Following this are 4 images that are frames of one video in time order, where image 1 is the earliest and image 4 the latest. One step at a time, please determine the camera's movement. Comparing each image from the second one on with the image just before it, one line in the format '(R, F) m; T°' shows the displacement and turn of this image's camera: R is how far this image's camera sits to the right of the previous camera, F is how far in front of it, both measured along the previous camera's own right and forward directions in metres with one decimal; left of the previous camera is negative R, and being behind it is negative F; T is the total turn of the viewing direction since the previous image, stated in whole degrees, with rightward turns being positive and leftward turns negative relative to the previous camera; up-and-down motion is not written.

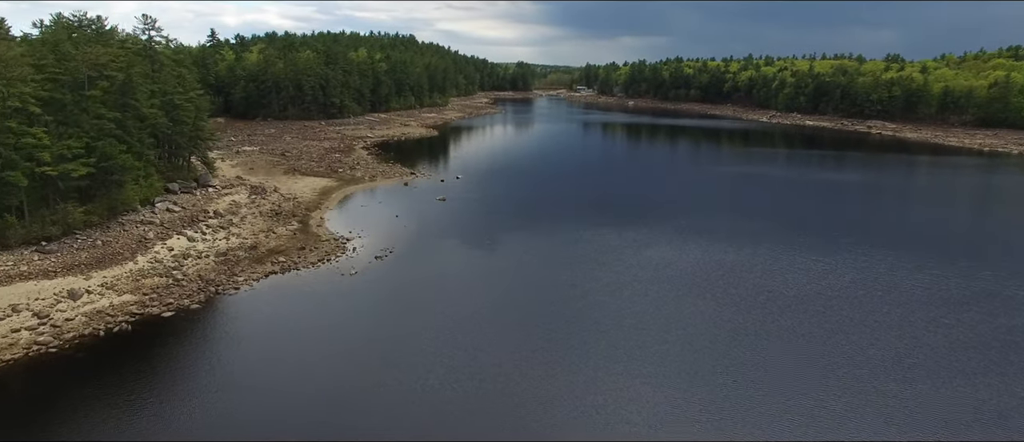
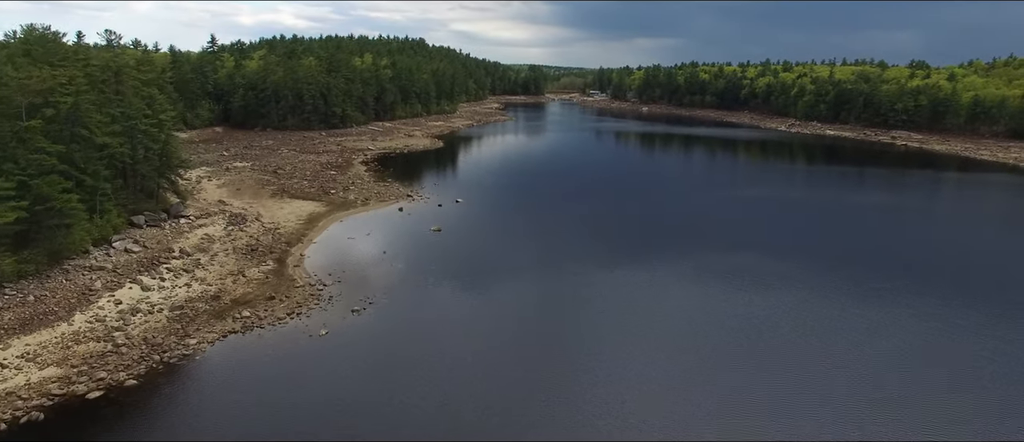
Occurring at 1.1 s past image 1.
(+0.4, +2.3) m; -1°
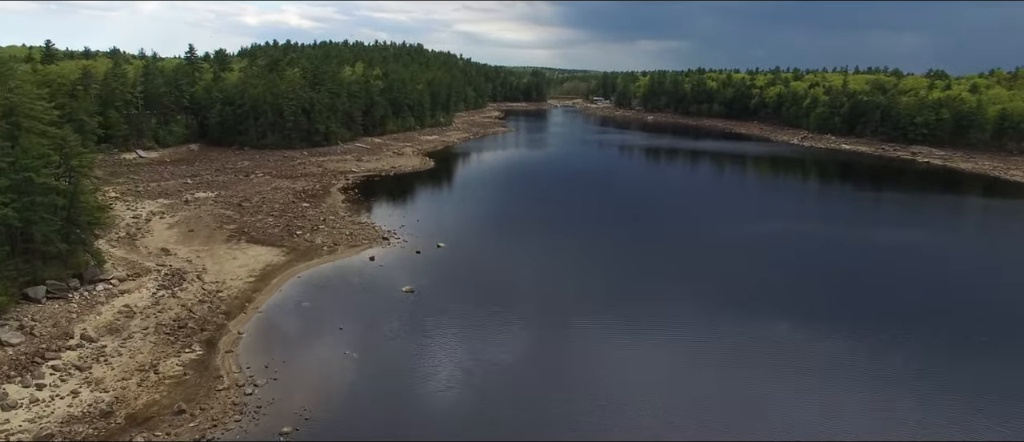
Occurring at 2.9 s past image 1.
(+0.6, +3.8) m; 0°
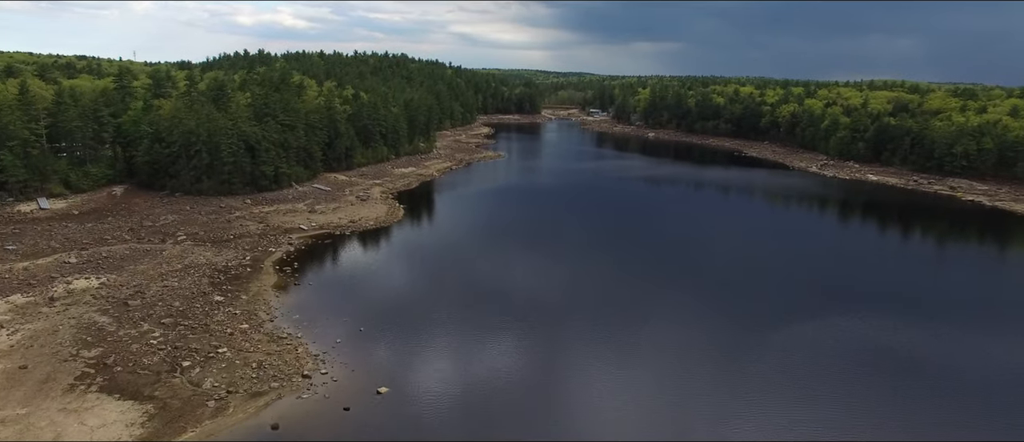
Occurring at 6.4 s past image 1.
(+0.6, +8.1) m; +1°
